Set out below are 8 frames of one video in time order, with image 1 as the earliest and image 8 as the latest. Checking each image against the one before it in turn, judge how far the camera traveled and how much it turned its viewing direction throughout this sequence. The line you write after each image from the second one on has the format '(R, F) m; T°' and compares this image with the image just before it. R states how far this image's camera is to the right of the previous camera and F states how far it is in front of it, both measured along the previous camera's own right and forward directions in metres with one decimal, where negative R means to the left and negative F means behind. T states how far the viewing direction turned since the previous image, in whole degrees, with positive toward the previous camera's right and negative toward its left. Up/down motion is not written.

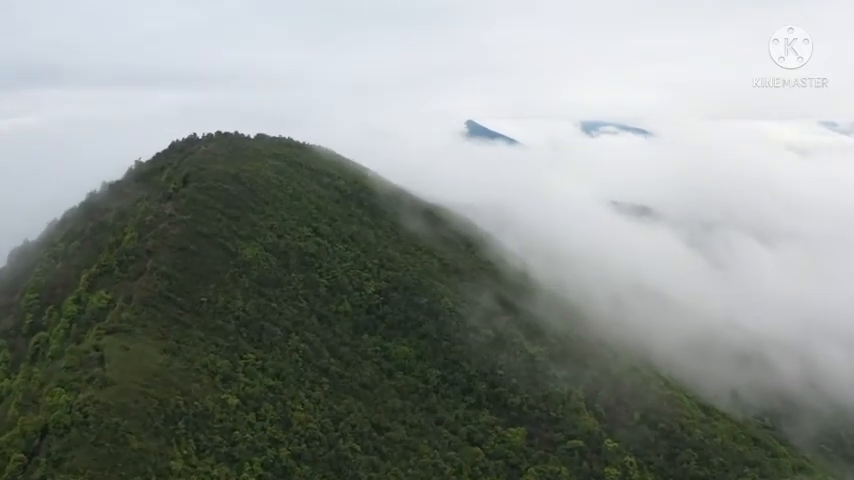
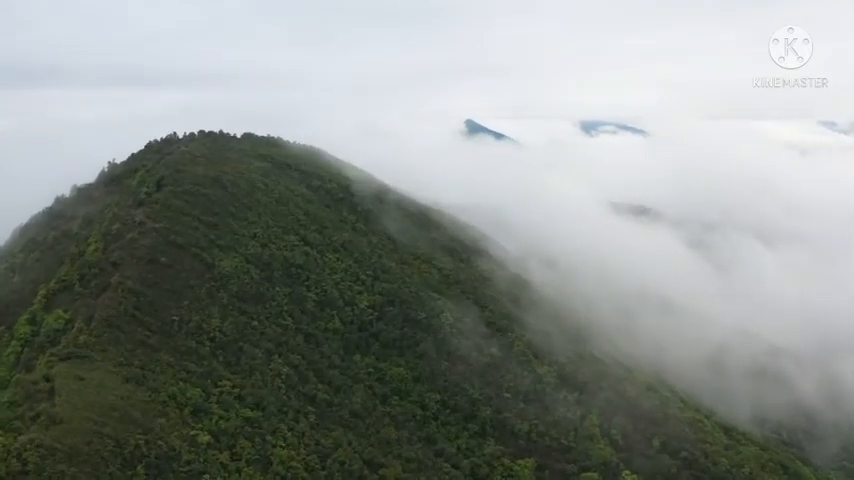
(+0.1, +5.4) m; 0°
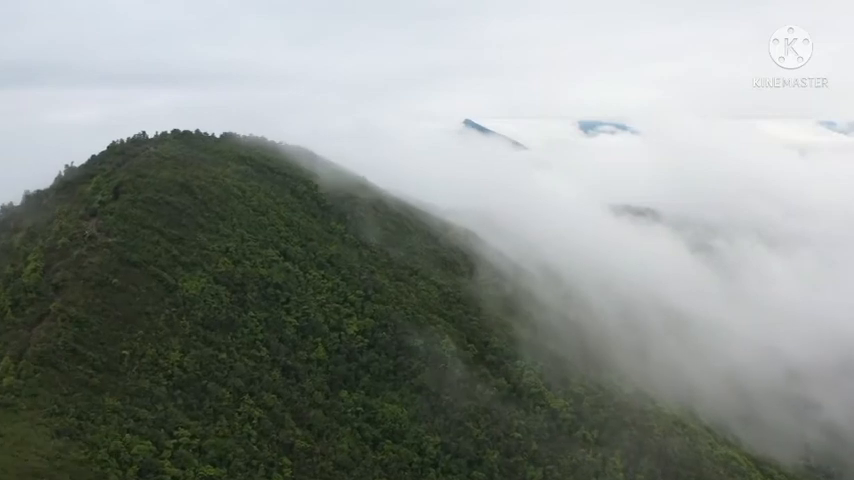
(+0.1, +7.1) m; 0°
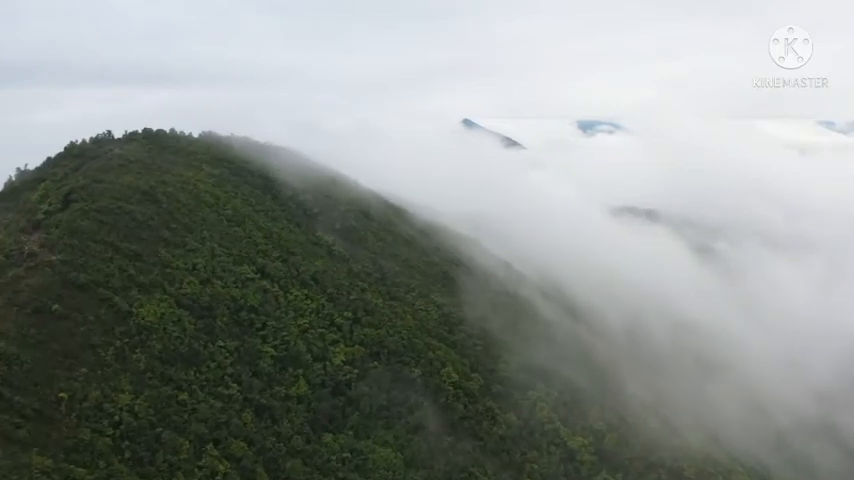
(+0.1, +6.3) m; 0°
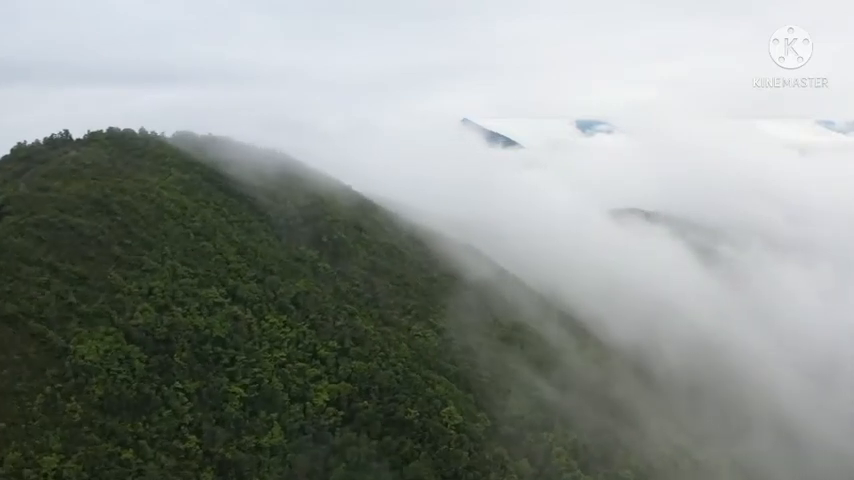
(+0.1, +6.2) m; 0°
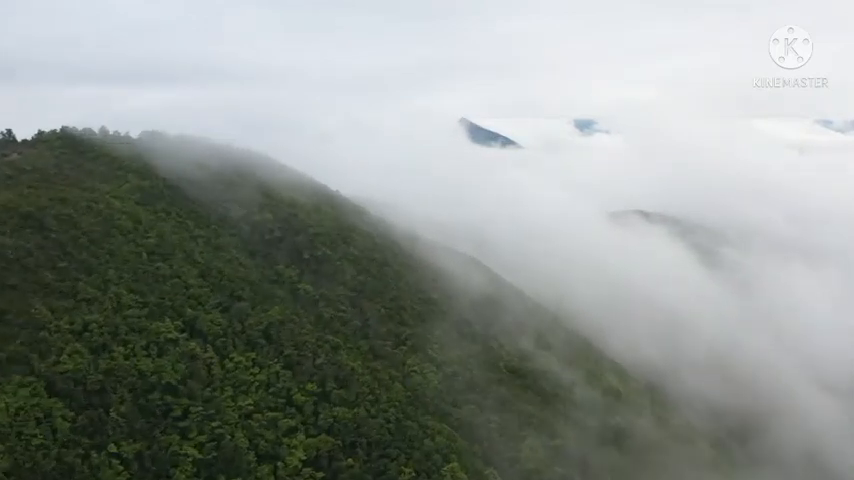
(+0.1, +6.3) m; 0°
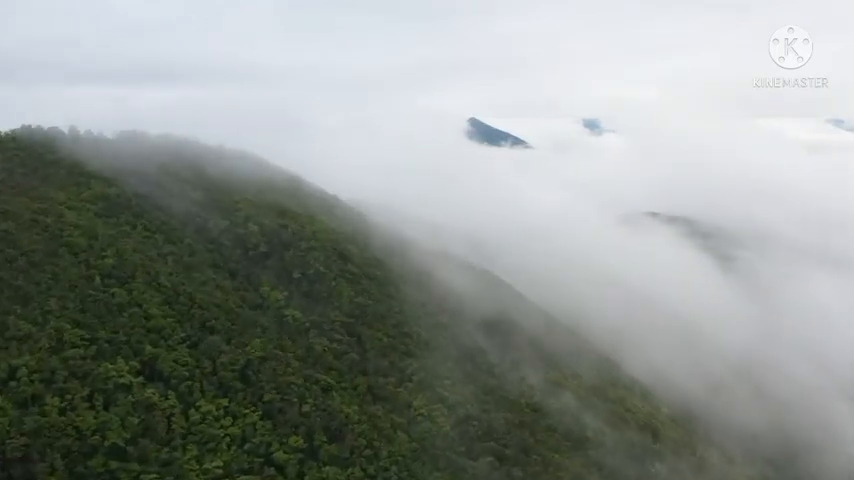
(-0.3, +5.5) m; 0°
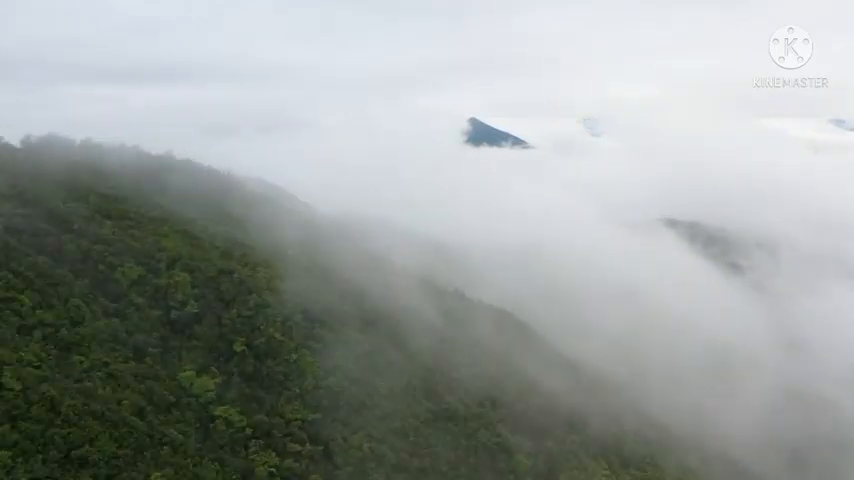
(0.0, +10.6) m; 0°
